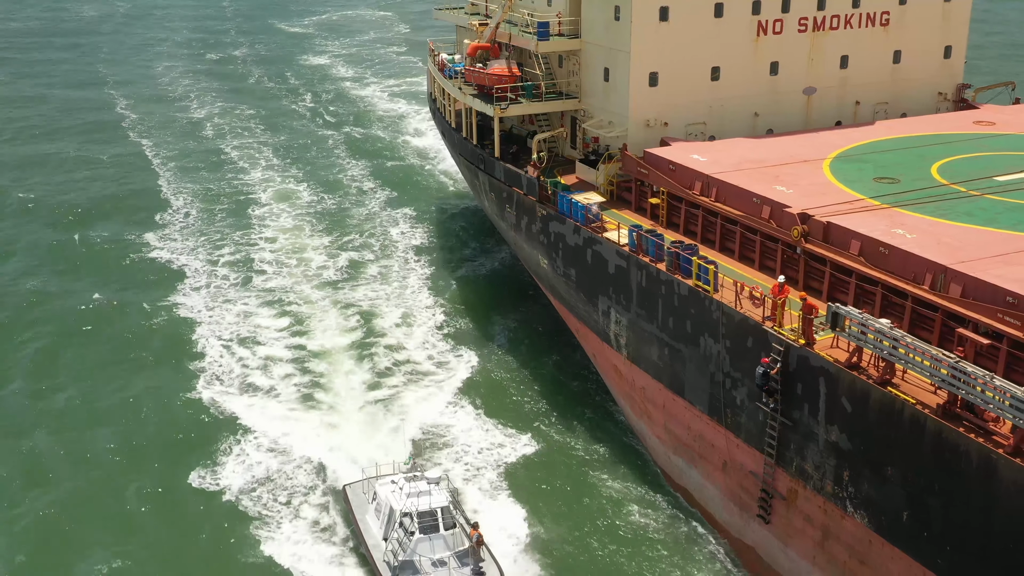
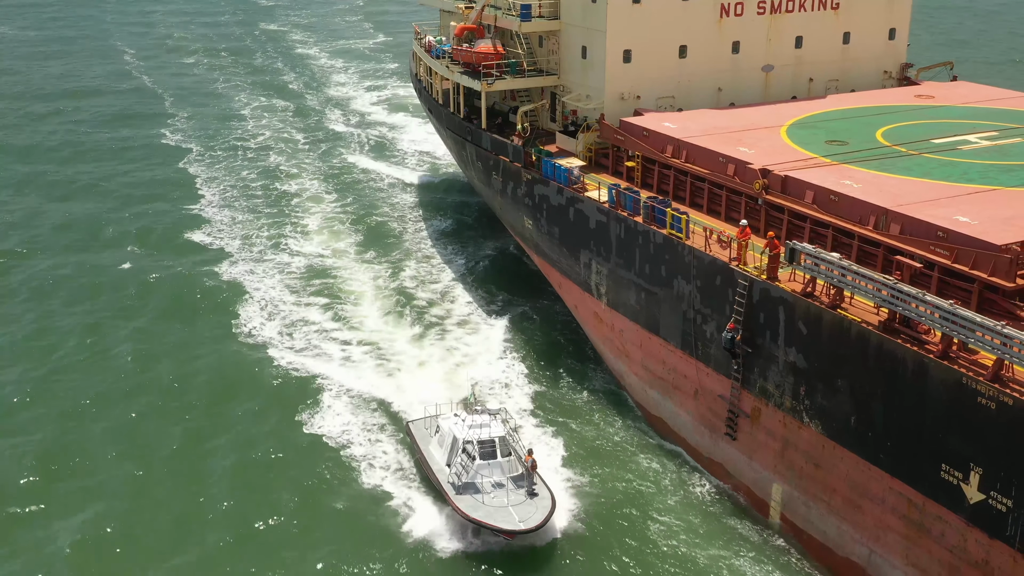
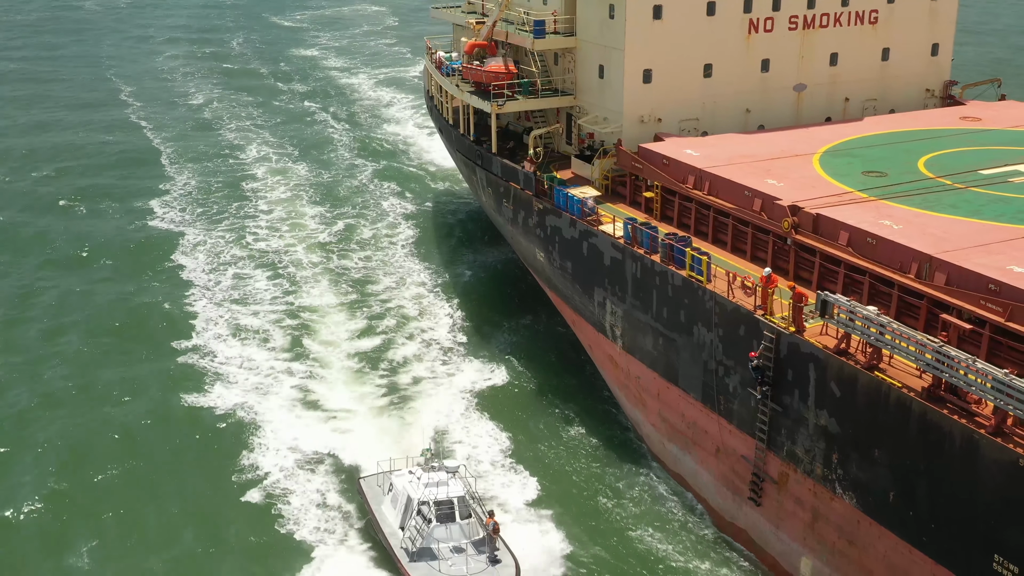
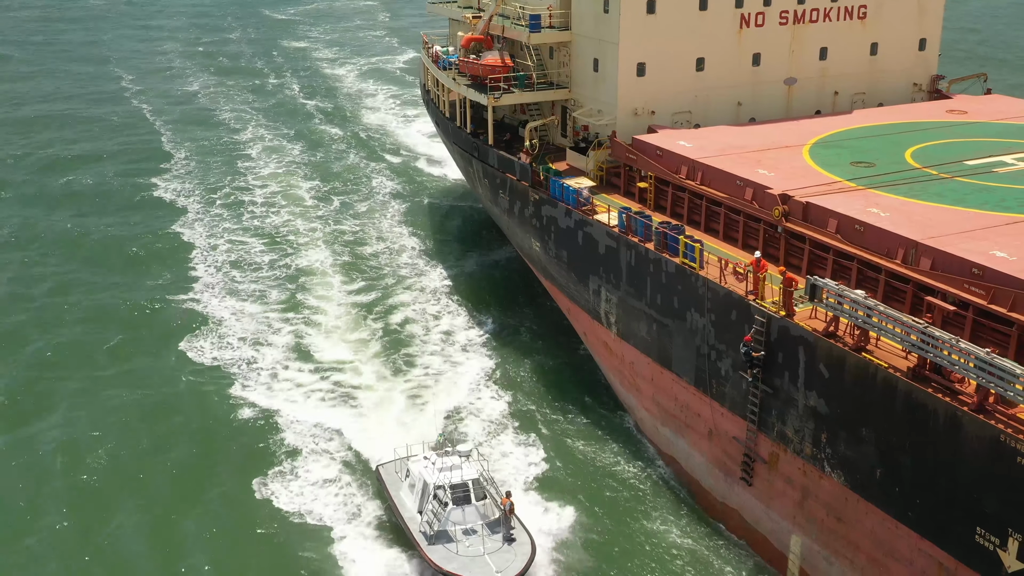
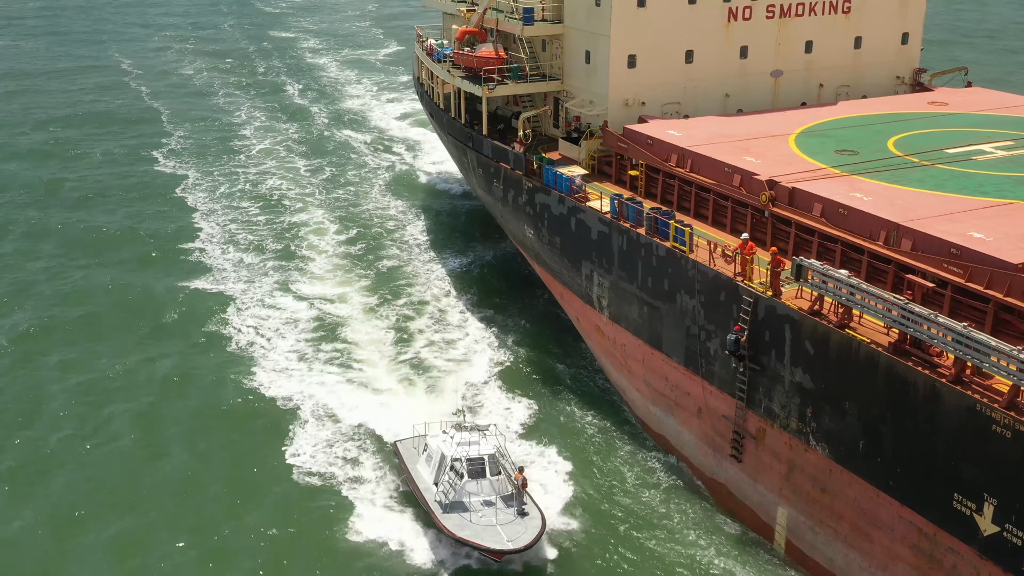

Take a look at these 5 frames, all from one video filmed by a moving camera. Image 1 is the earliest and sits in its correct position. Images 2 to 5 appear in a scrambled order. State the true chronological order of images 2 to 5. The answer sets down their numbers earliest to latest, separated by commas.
3, 4, 5, 2
